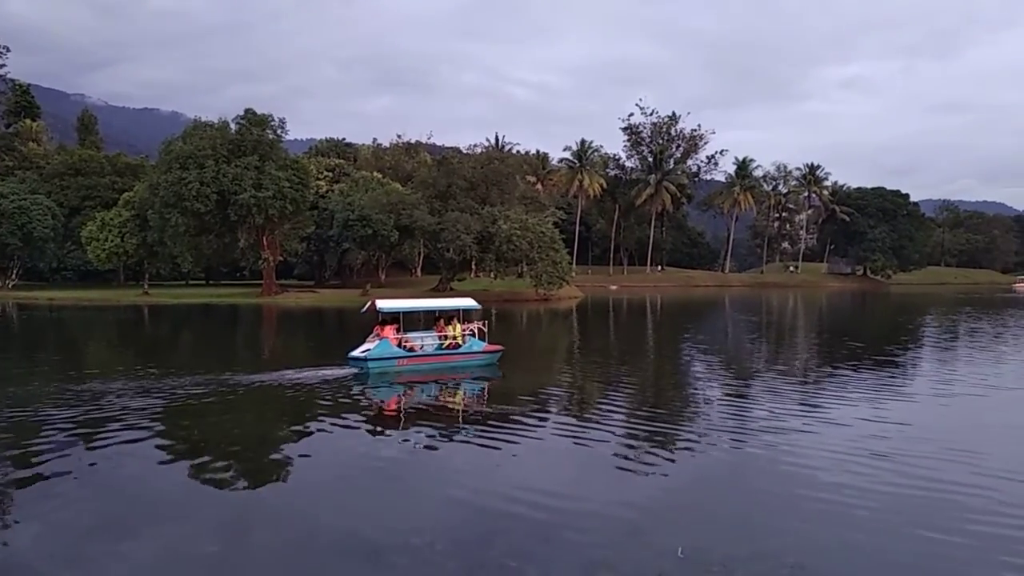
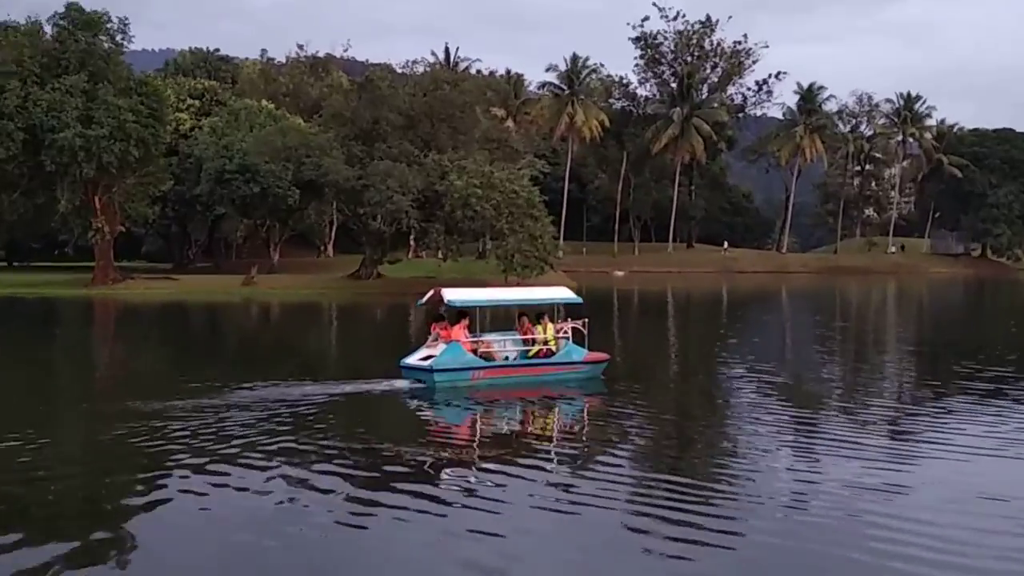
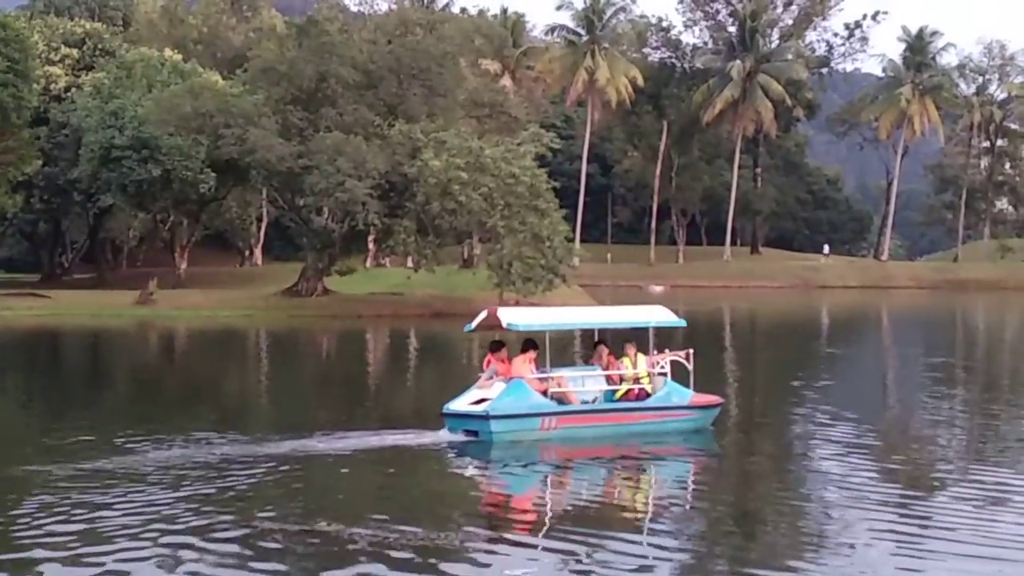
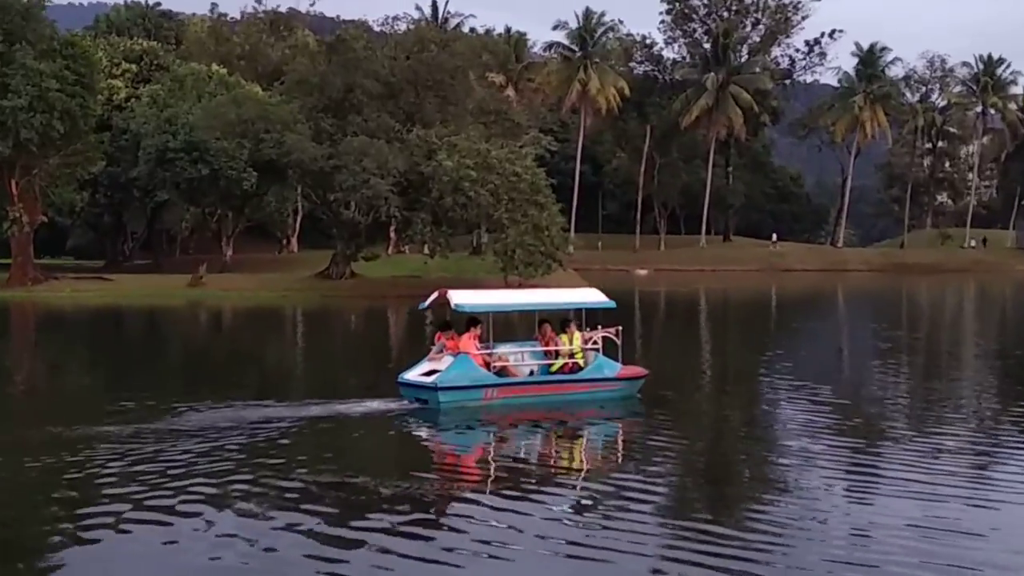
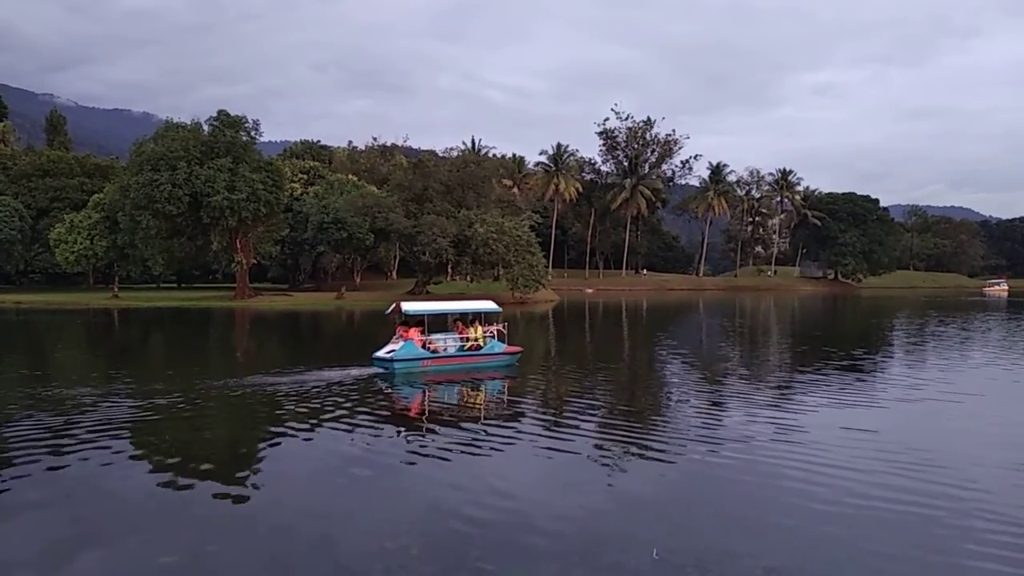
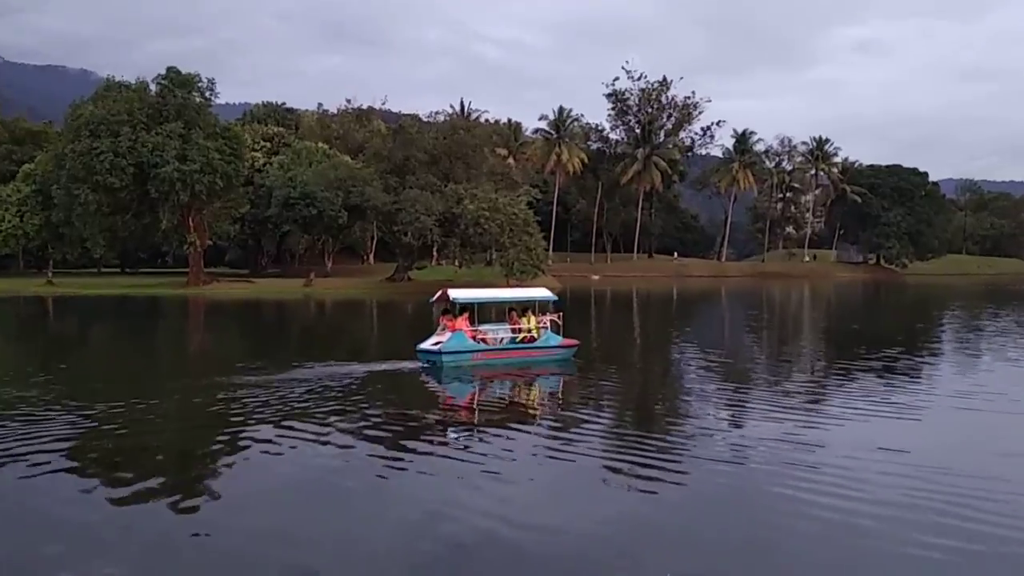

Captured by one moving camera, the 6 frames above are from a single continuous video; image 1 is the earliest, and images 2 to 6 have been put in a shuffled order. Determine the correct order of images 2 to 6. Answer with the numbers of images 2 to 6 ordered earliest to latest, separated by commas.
5, 6, 2, 4, 3
